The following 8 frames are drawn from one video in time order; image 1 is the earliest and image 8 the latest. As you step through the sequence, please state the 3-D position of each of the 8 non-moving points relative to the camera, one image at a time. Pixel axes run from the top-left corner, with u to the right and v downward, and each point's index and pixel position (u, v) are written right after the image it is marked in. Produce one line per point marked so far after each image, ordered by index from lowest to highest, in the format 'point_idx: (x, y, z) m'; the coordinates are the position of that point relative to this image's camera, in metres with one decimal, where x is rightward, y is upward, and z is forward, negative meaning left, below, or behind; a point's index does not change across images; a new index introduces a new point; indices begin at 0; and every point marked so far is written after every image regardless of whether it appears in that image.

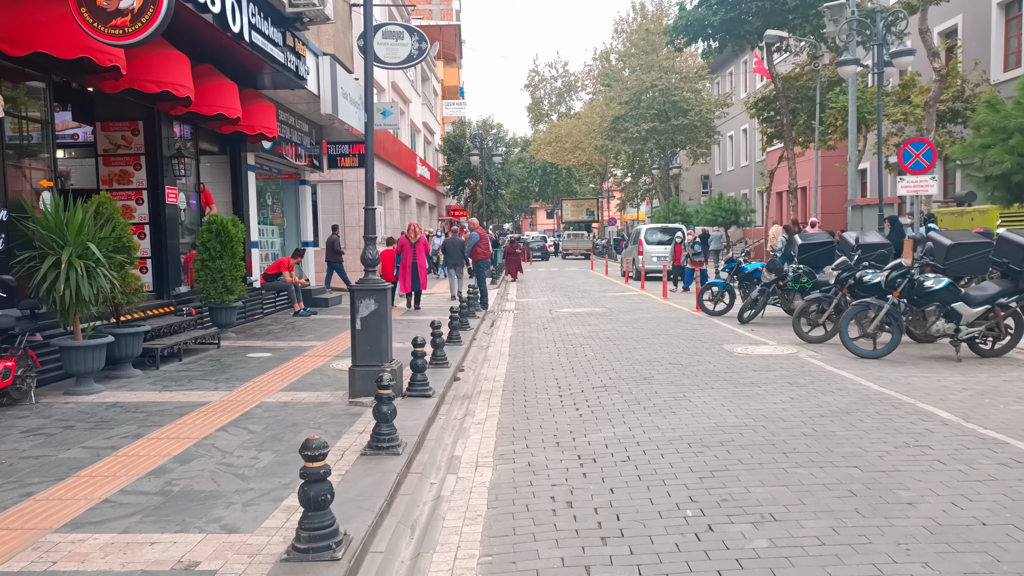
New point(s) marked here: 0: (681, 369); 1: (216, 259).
0: (+2.0, -1.0, +9.1) m
1: (-4.4, +0.4, +11.4) m
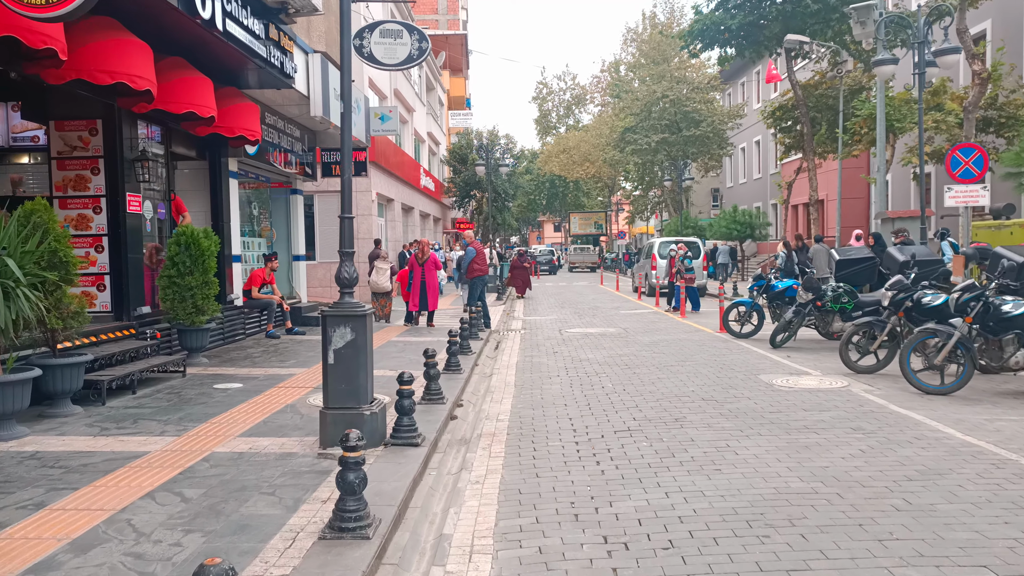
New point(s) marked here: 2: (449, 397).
0: (+2.1, -1.2, +7.8) m
1: (-4.3, +0.2, +10.1) m
2: (-0.7, -1.2, +8.4) m
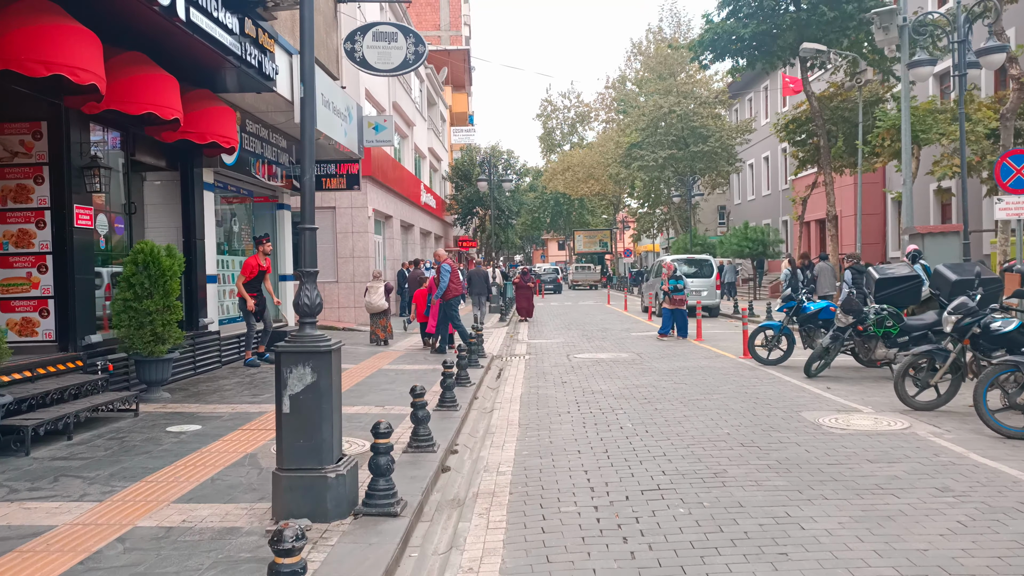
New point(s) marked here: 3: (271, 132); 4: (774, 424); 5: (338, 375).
0: (+2.1, -1.4, +6.5) m
1: (-4.3, -0.1, +8.9) m
2: (-0.7, -1.4, +7.1) m
3: (-4.5, +2.9, +14.1) m
4: (+2.7, -1.4, +7.8) m
5: (-1.1, -0.6, +5.0) m
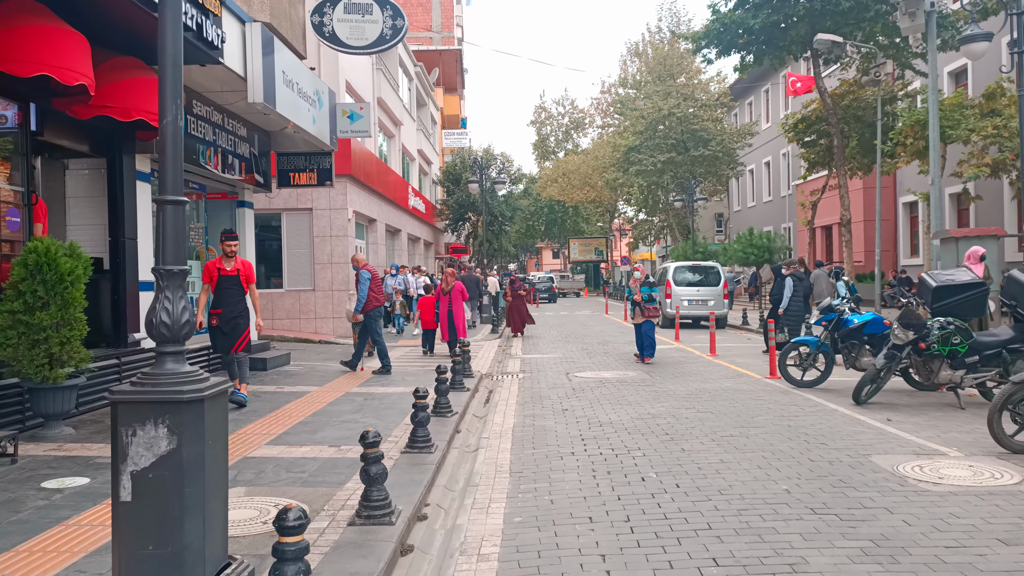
0: (+2.1, -1.5, +4.6) m
1: (-4.4, -0.2, +7.0) m
2: (-0.8, -1.5, +5.3) m
3: (-4.6, +2.8, +12.3) m
4: (+2.6, -1.5, +6.0) m
5: (-1.2, -0.6, +3.1) m
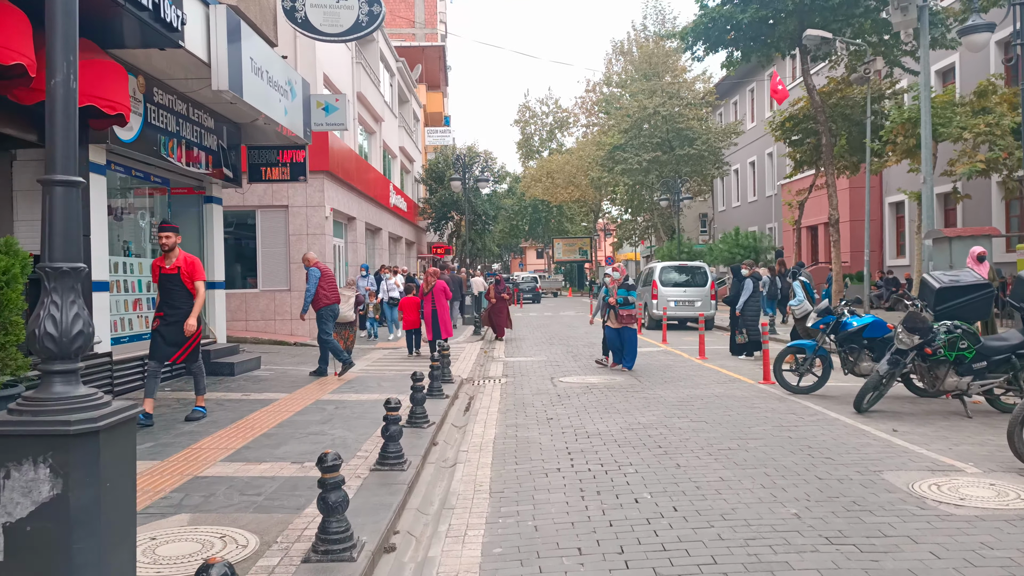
0: (+1.9, -1.5, +4.1) m
1: (-4.6, -0.2, +6.3) m
2: (-0.9, -1.5, +4.7) m
3: (-4.9, +2.7, +11.6) m
4: (+2.5, -1.5, +5.4) m
5: (-1.3, -0.6, +2.5) m
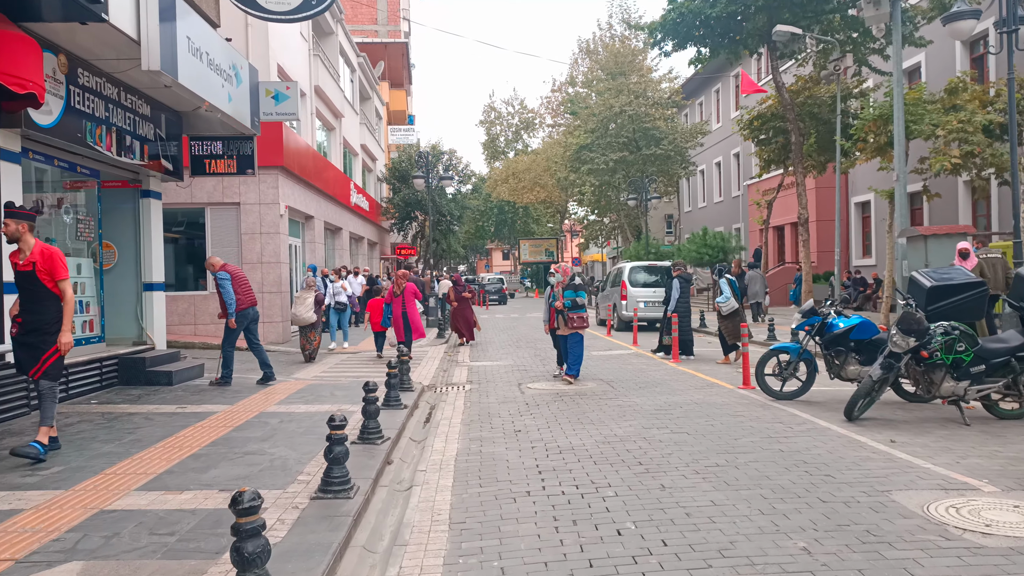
0: (+1.8, -1.5, +3.4) m
1: (-4.8, -0.2, +5.3) m
2: (-1.1, -1.5, +3.8) m
3: (-5.4, +2.7, +10.6) m
4: (+2.2, -1.5, +4.7) m
5: (-1.4, -0.6, +1.6) m
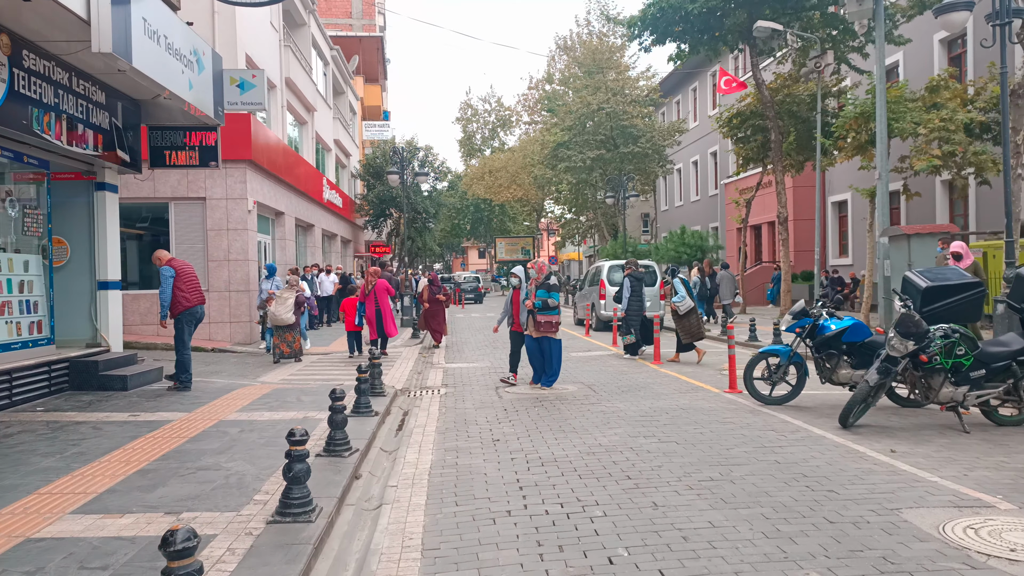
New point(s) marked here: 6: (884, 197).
0: (+1.7, -1.5, +2.9) m
1: (-5.0, -0.2, +4.7) m
2: (-1.2, -1.5, +3.3) m
3: (-5.7, +2.7, +9.9) m
4: (+2.1, -1.5, +4.3) m
5: (-1.4, -0.6, +1.1) m
6: (+8.5, +2.1, +17.4) m
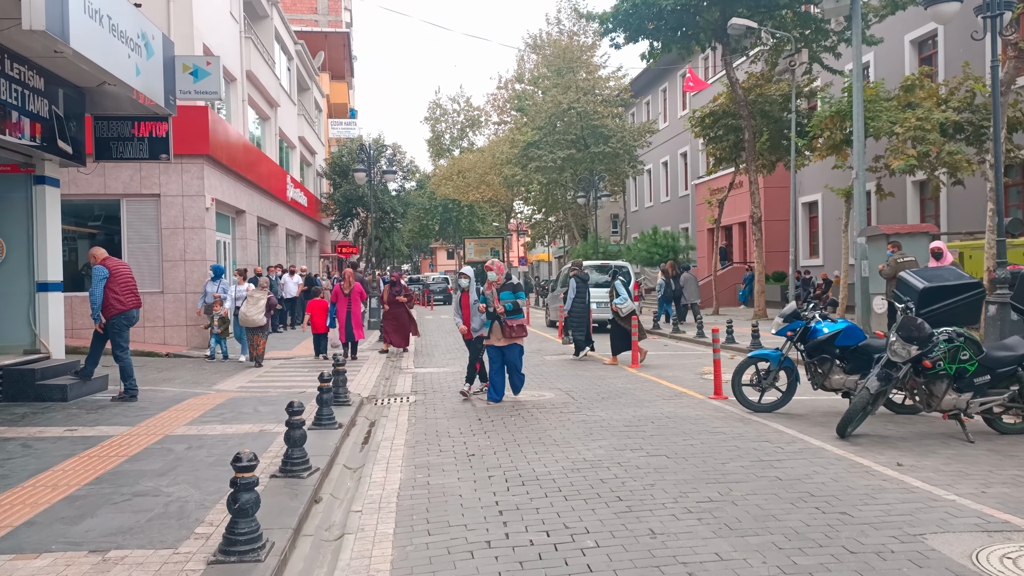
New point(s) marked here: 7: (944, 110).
0: (+1.7, -1.5, +2.4) m
1: (-5.1, -0.2, +3.8) m
2: (-1.2, -1.5, +2.6) m
3: (-6.0, +2.7, +9.0) m
4: (+2.0, -1.5, +3.8) m
5: (-1.4, -0.6, +0.4) m
6: (+7.9, +2.1, +17.2) m
7: (+10.8, +4.5, +18.9) m
